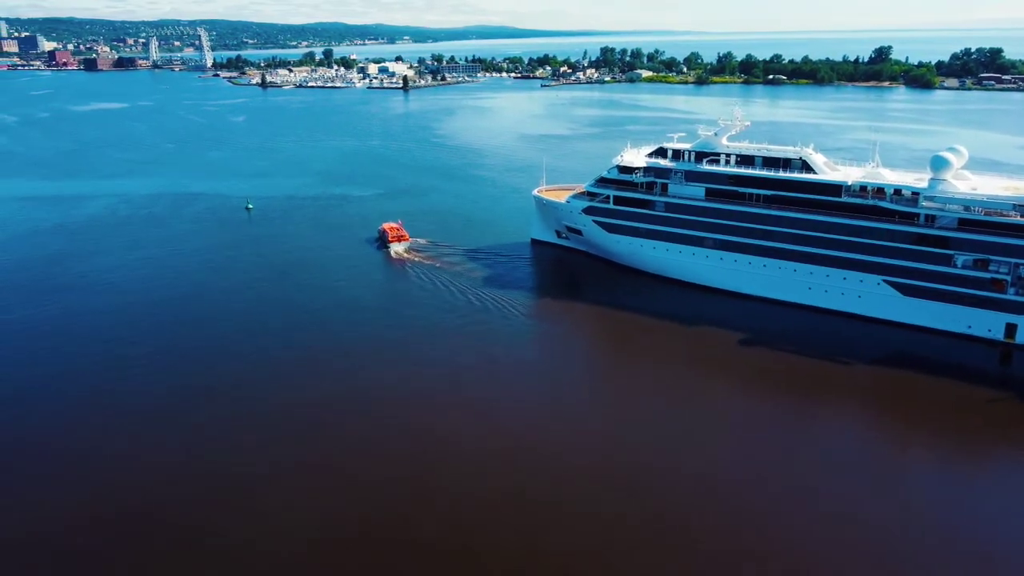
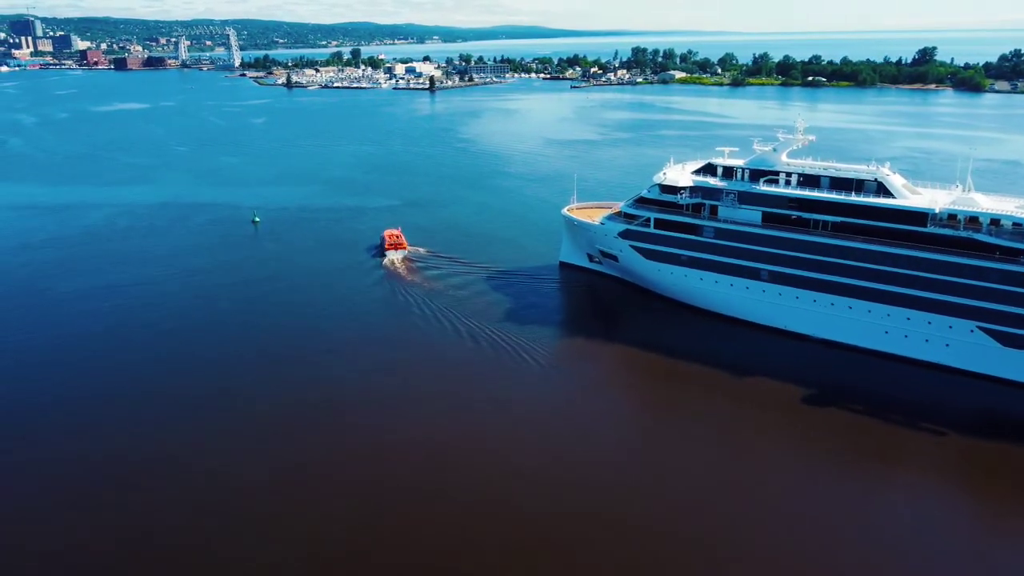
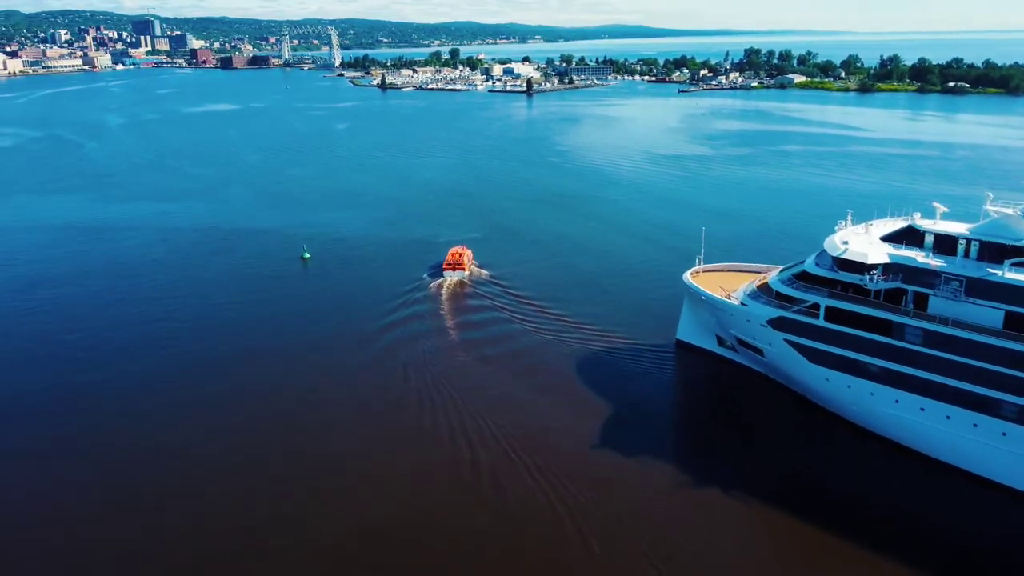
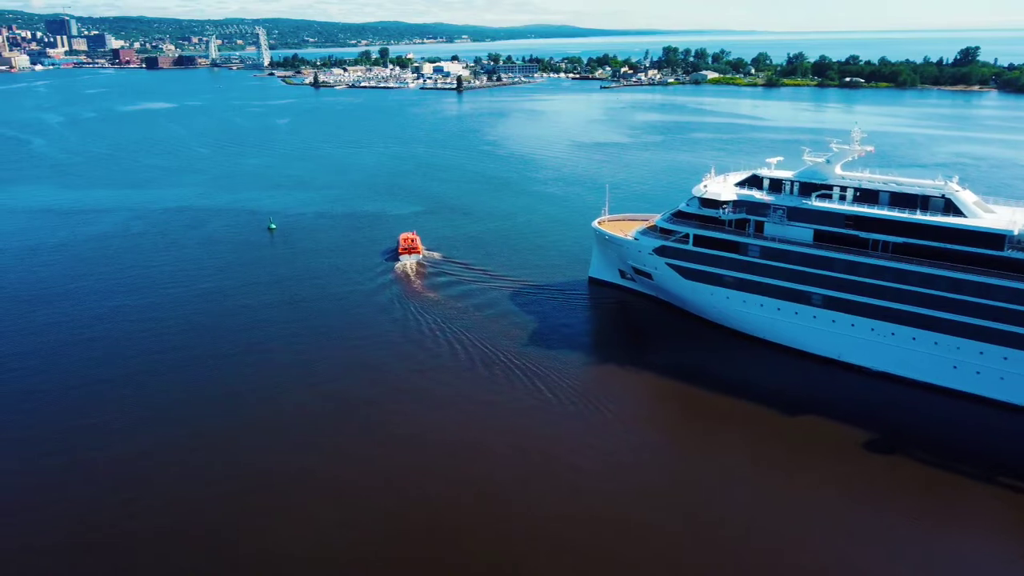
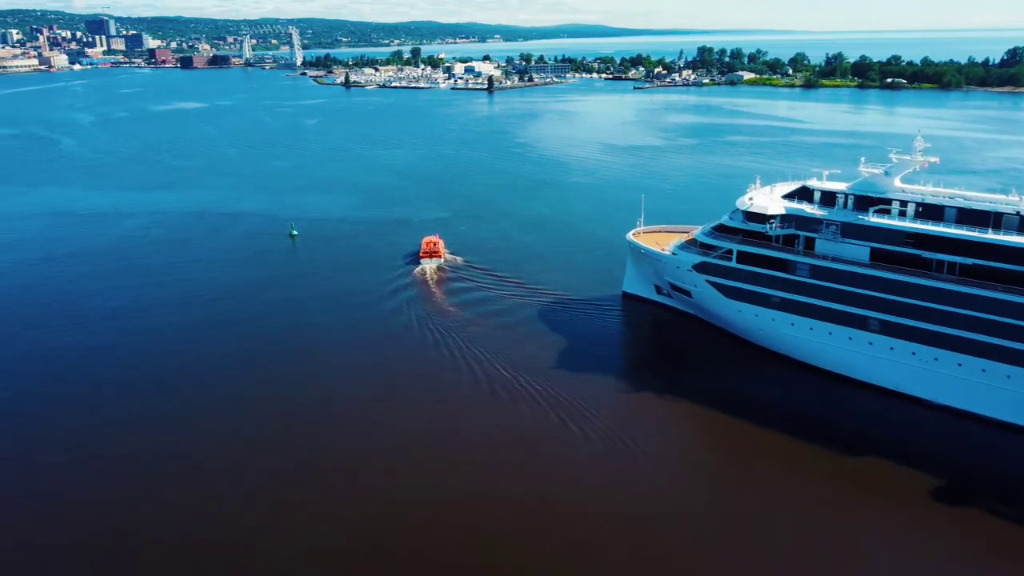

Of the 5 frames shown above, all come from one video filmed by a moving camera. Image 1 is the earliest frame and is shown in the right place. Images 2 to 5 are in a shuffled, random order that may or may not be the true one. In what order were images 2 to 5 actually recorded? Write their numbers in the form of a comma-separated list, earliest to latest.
2, 4, 5, 3
